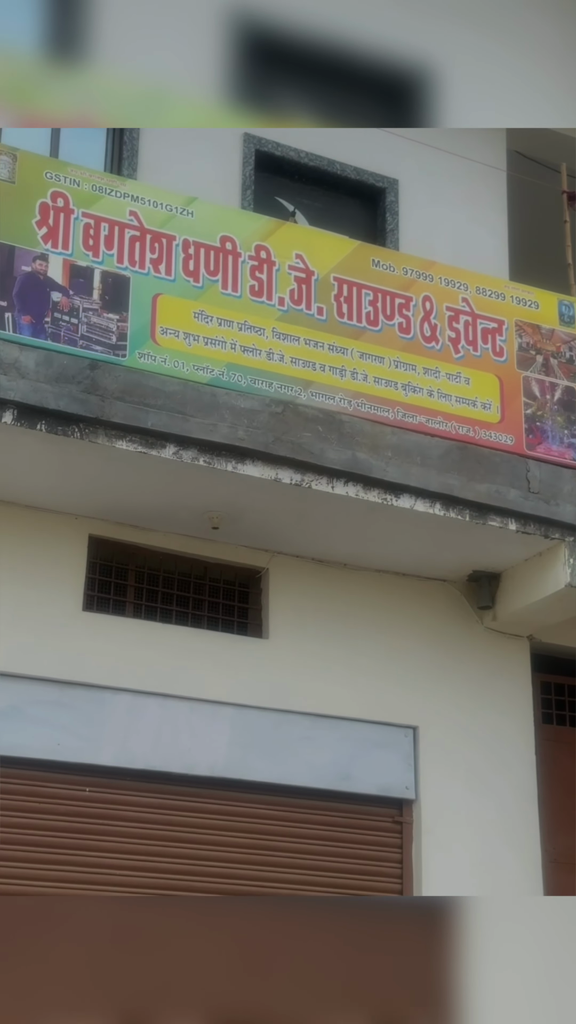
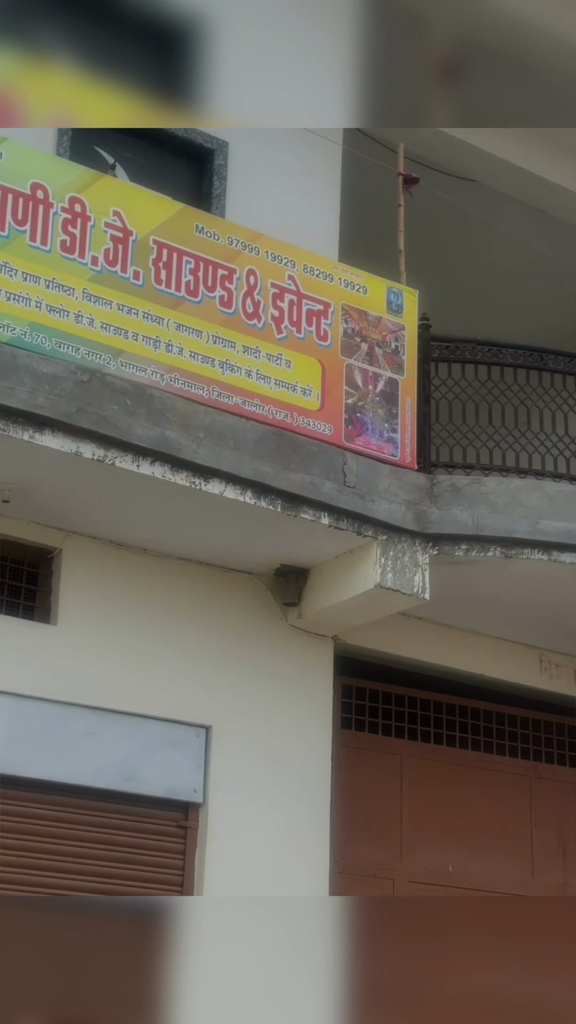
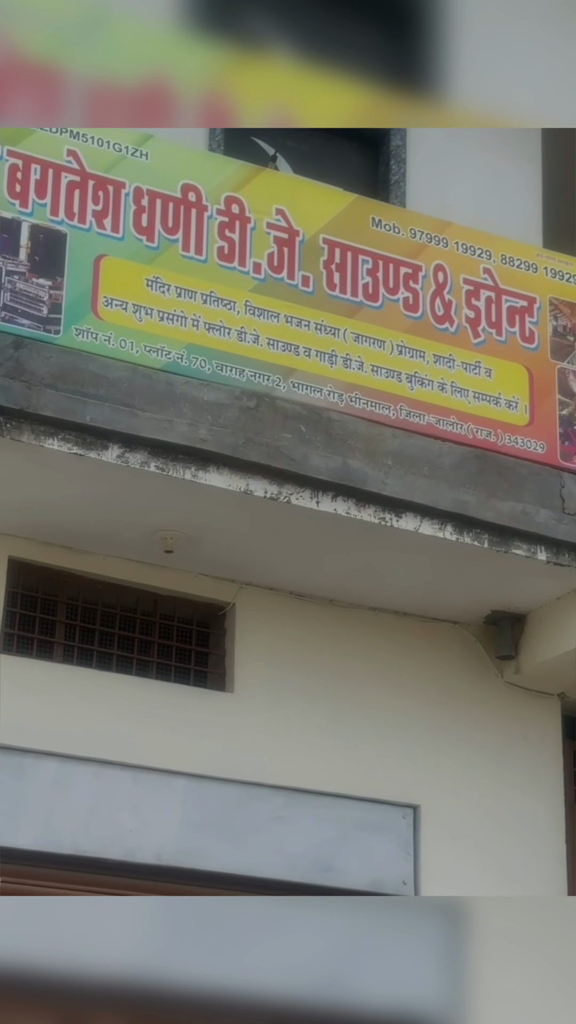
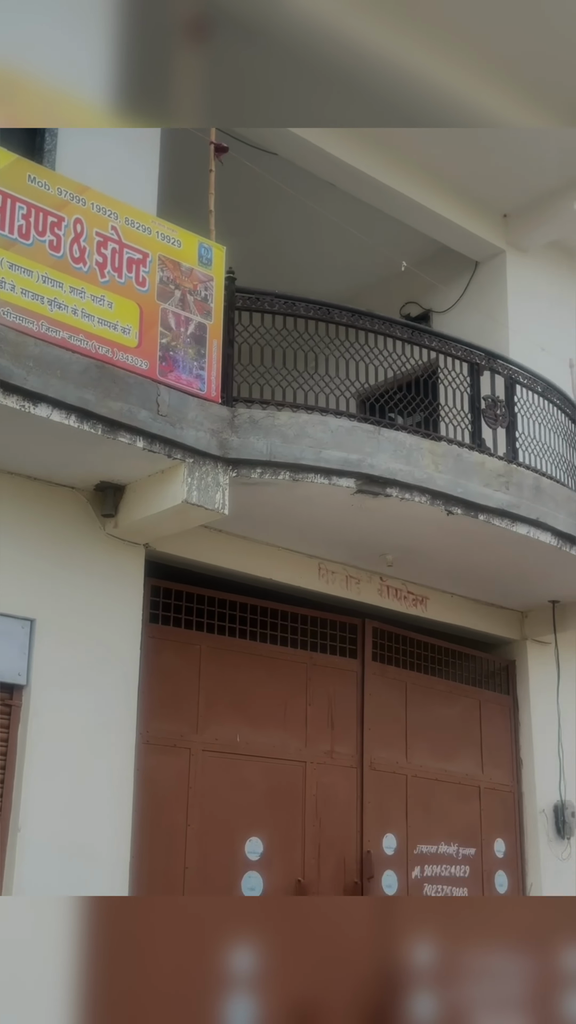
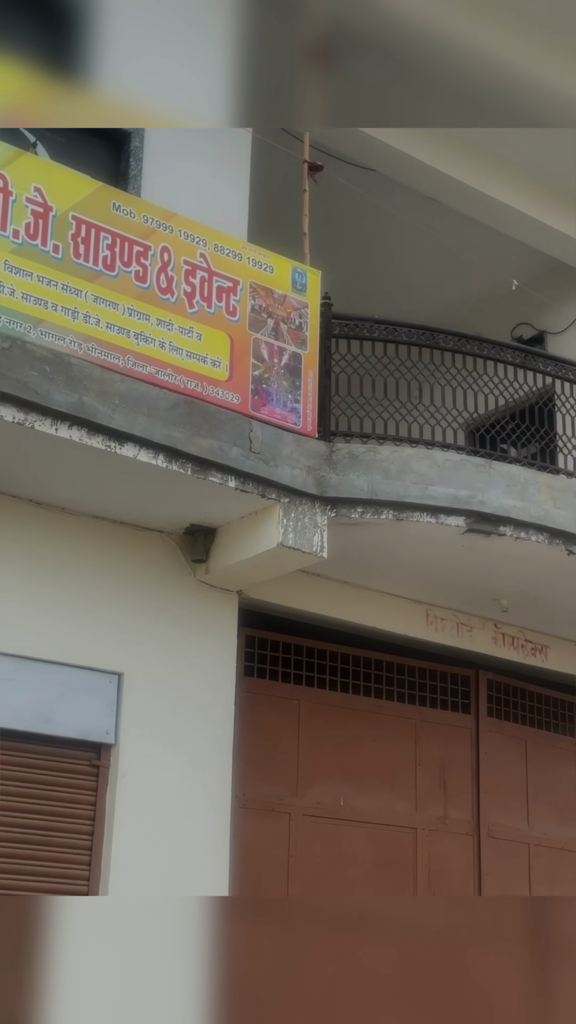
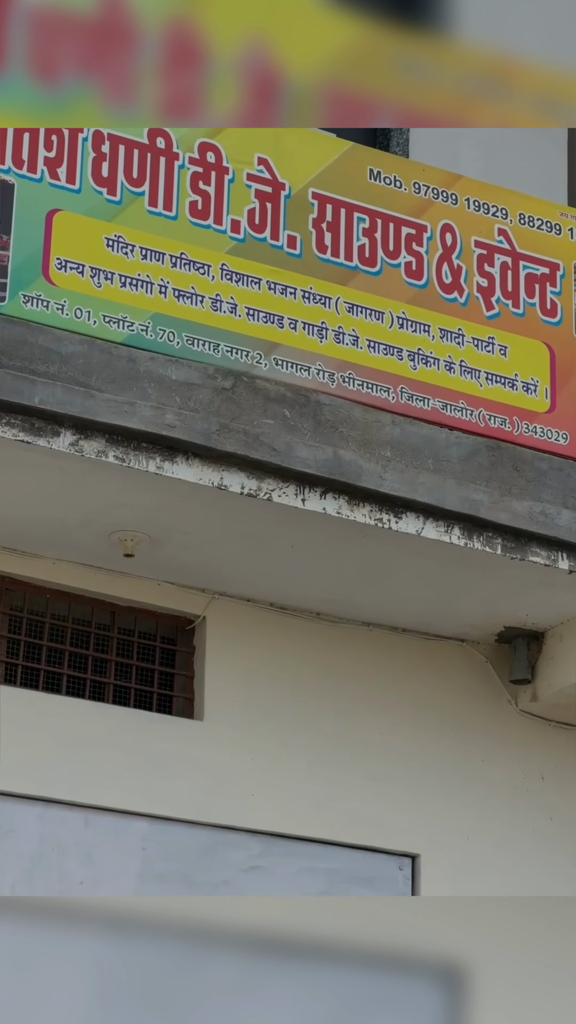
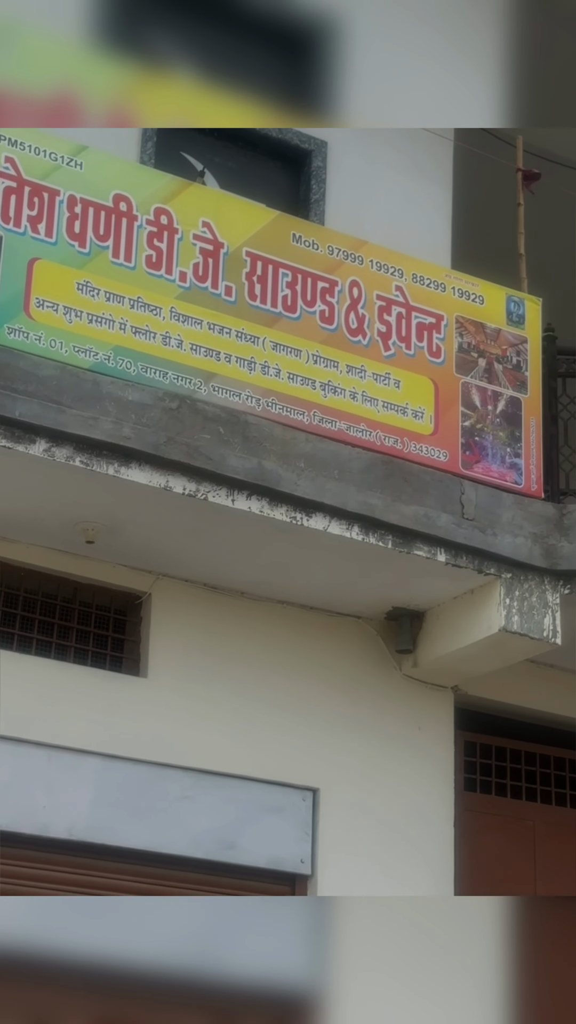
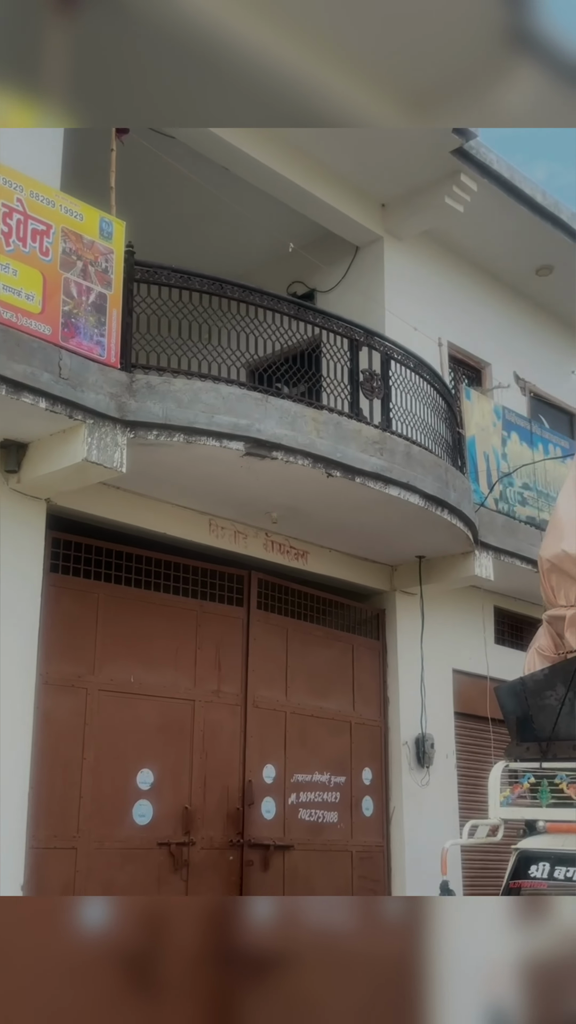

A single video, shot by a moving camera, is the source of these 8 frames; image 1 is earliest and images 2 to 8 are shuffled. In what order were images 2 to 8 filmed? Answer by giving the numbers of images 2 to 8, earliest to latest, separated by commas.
3, 6, 7, 2, 5, 4, 8
